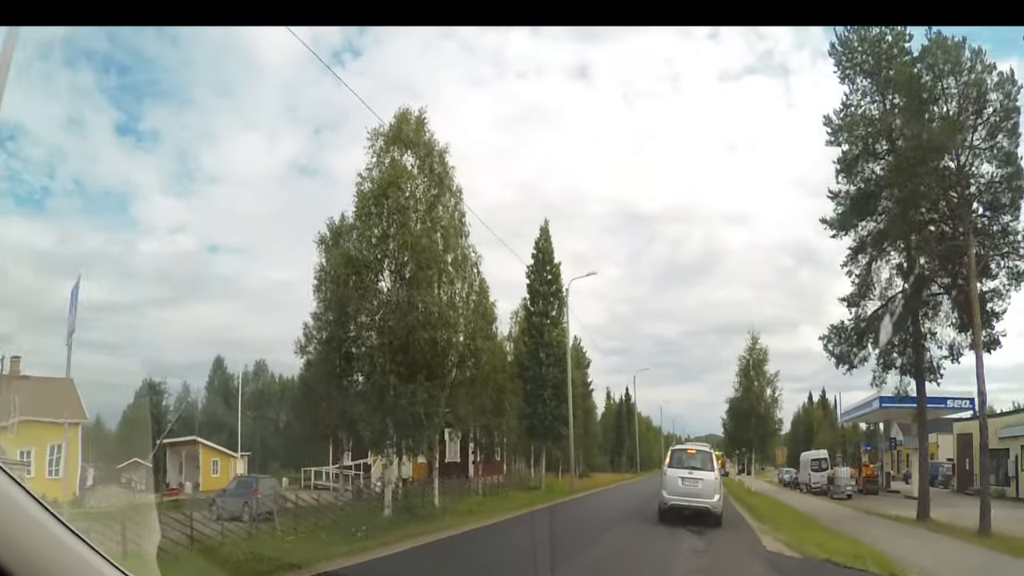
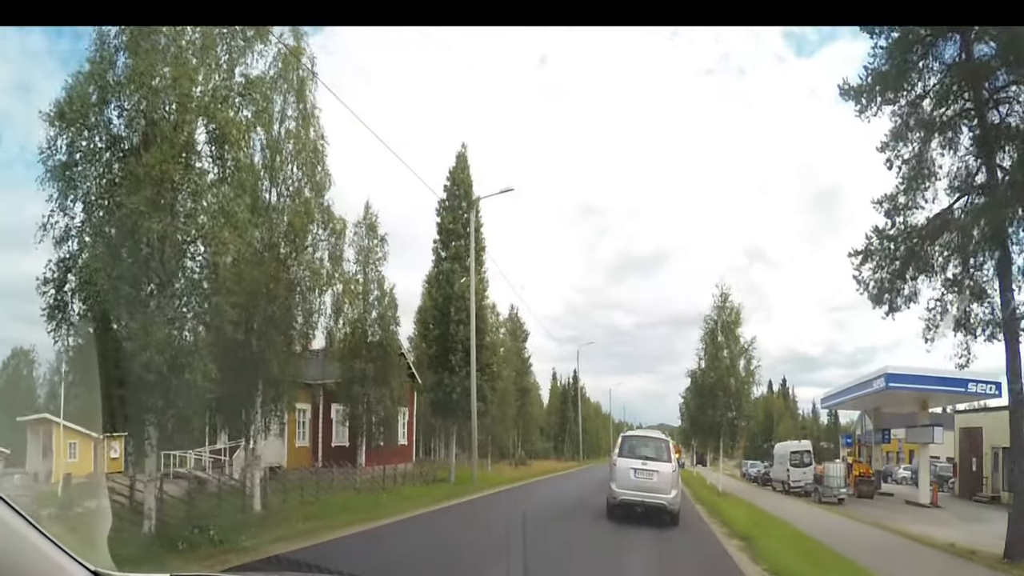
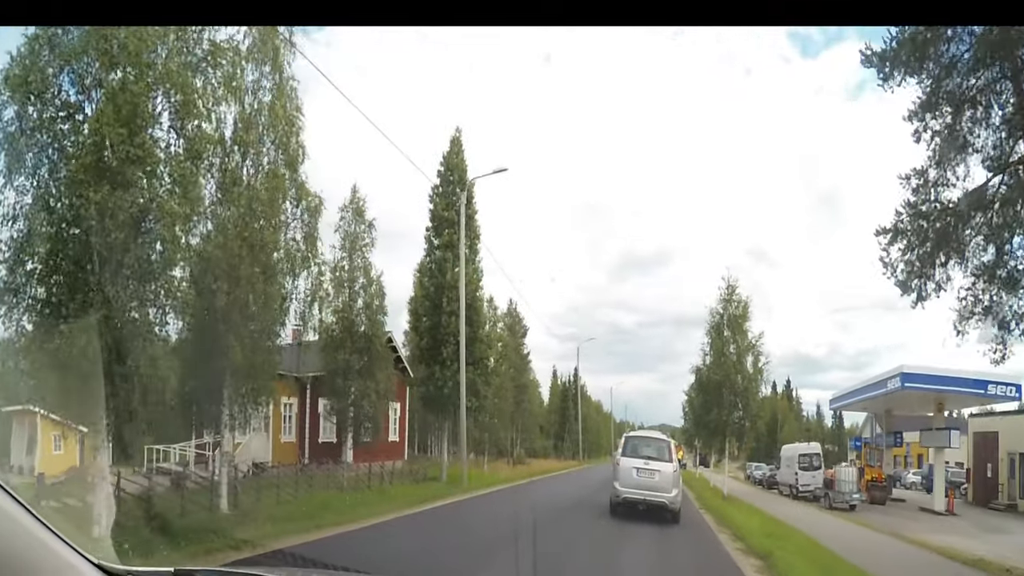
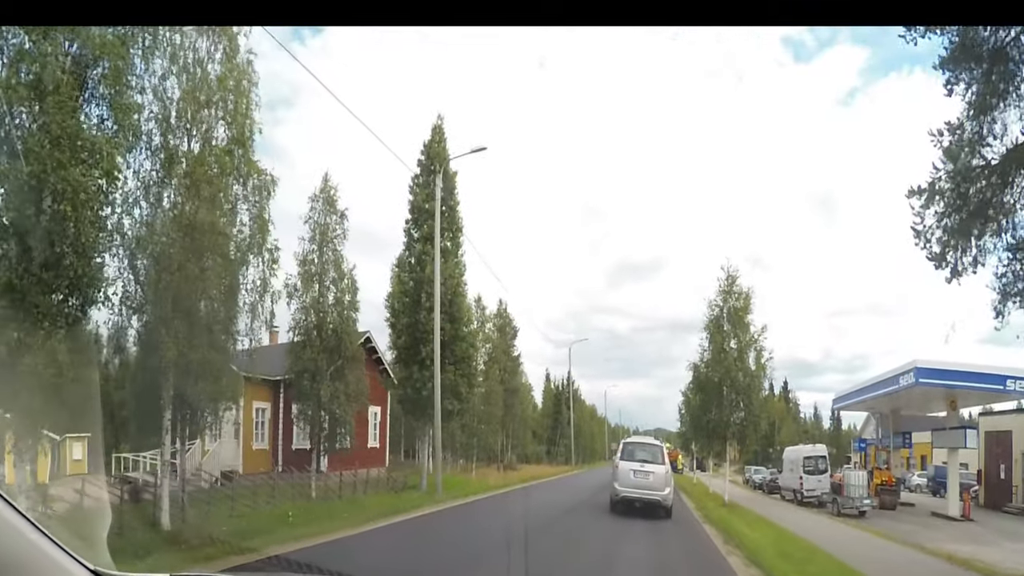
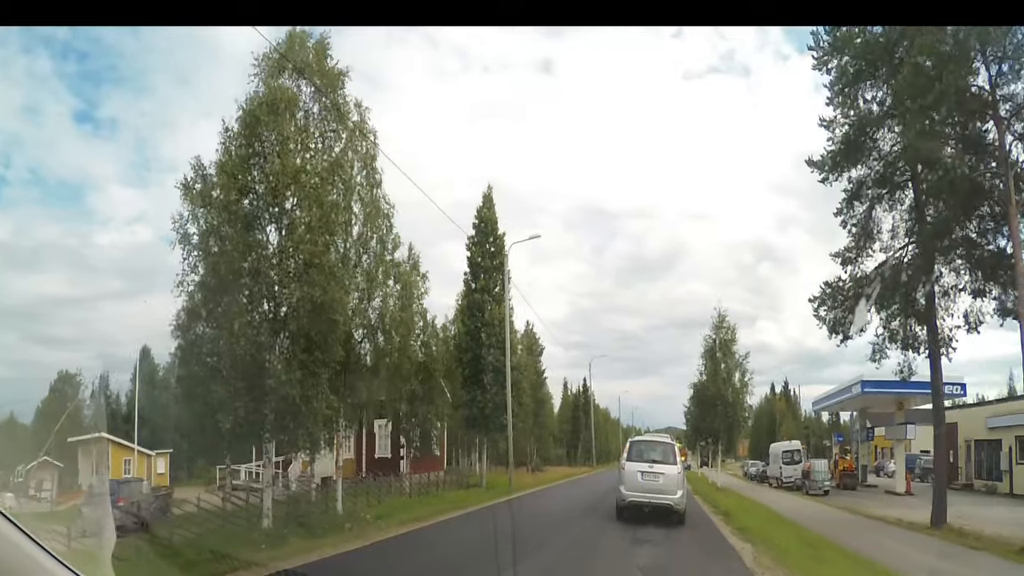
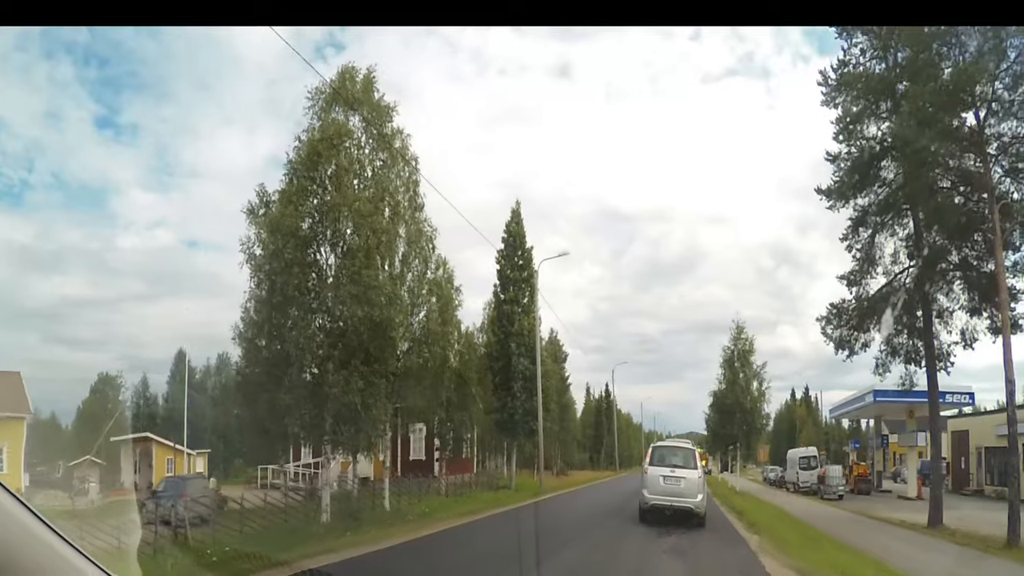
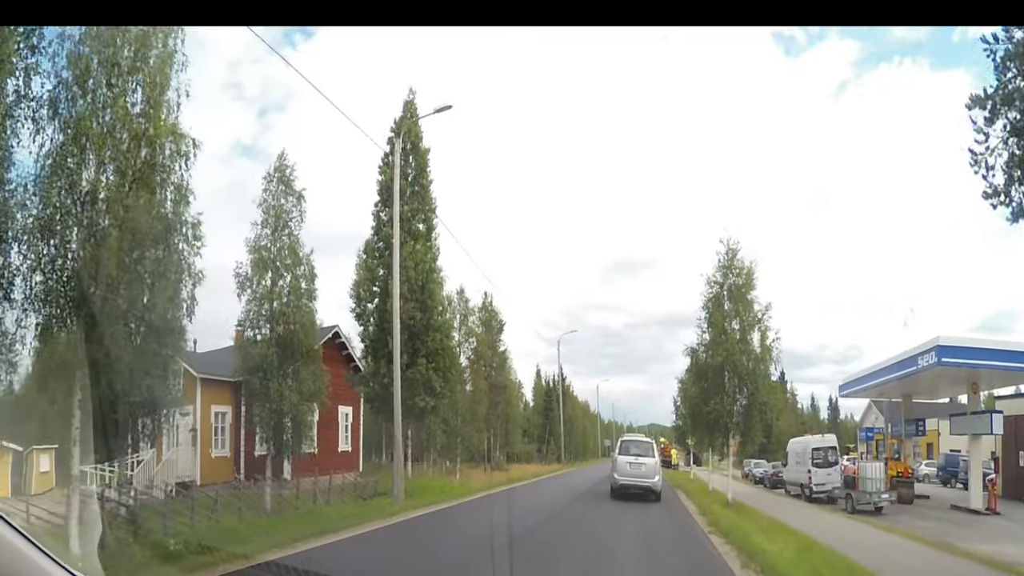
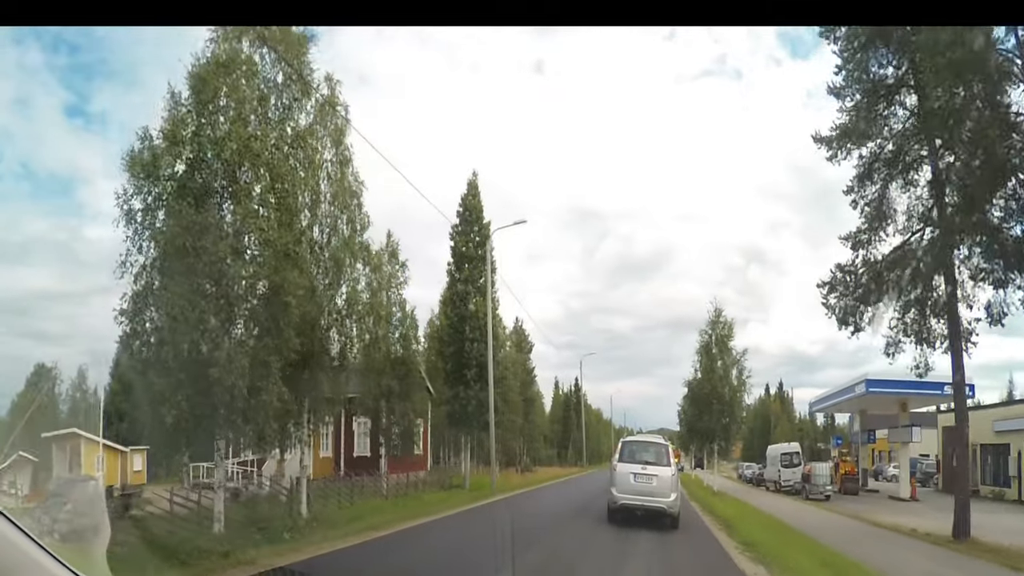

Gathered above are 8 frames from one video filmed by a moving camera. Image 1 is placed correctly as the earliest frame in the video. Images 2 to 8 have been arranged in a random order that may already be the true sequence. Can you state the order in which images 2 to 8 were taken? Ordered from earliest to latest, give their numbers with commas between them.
6, 5, 8, 2, 3, 4, 7
